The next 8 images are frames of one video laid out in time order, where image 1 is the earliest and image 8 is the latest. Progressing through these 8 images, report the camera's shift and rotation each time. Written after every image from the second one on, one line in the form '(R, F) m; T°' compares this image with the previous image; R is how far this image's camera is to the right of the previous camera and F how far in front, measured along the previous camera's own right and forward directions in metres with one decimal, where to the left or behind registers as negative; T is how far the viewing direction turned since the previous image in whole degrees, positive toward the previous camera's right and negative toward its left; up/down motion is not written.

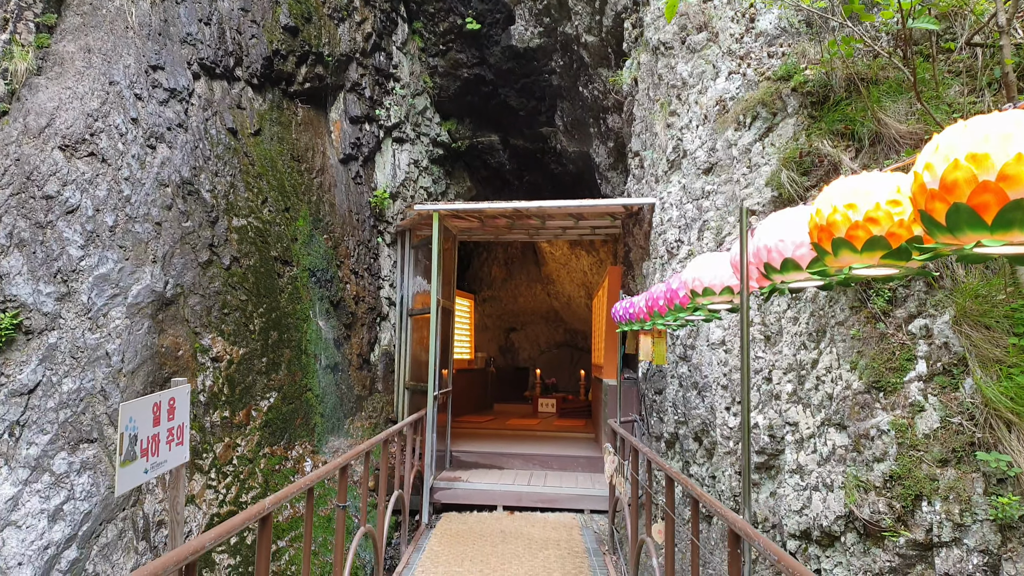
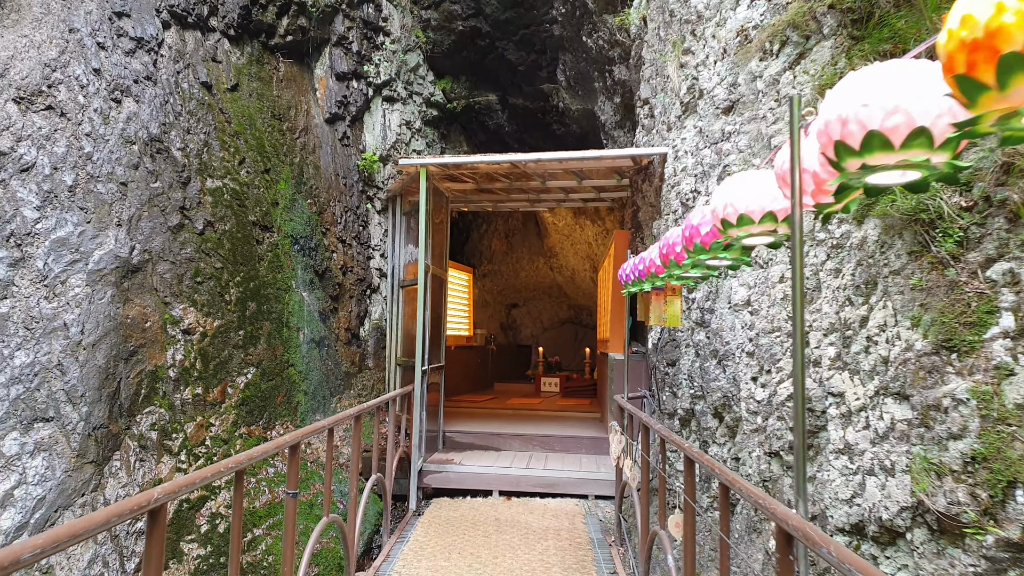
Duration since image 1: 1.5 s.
(0.0, +0.4) m; 0°
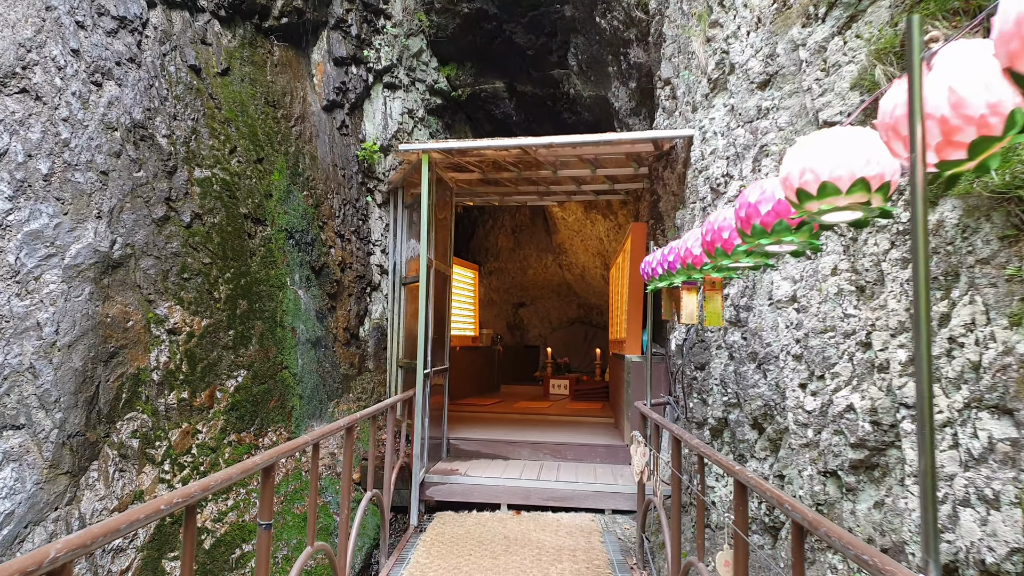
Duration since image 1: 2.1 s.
(0.0, +0.3) m; 0°
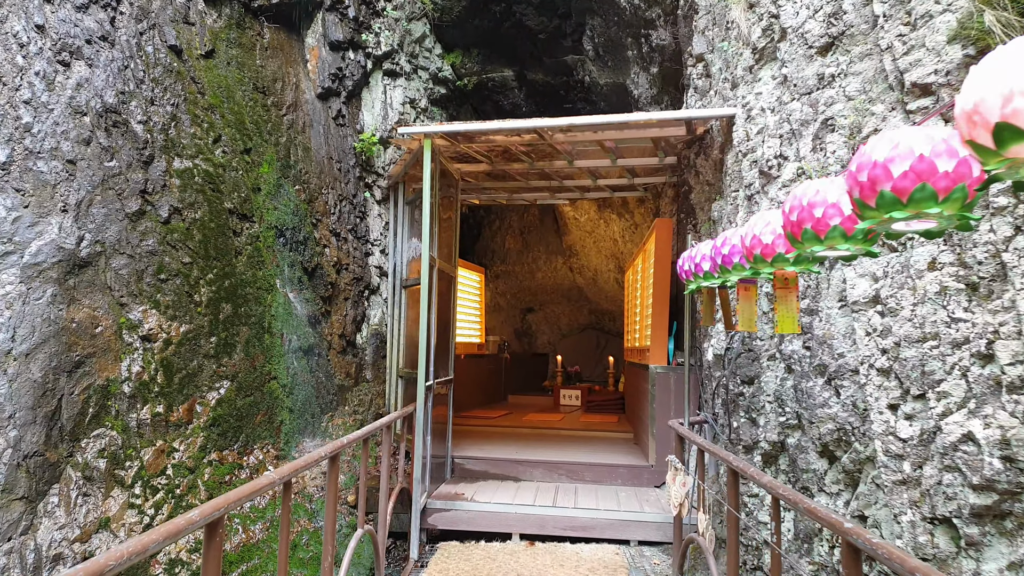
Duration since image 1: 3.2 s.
(0.0, +0.4) m; 0°
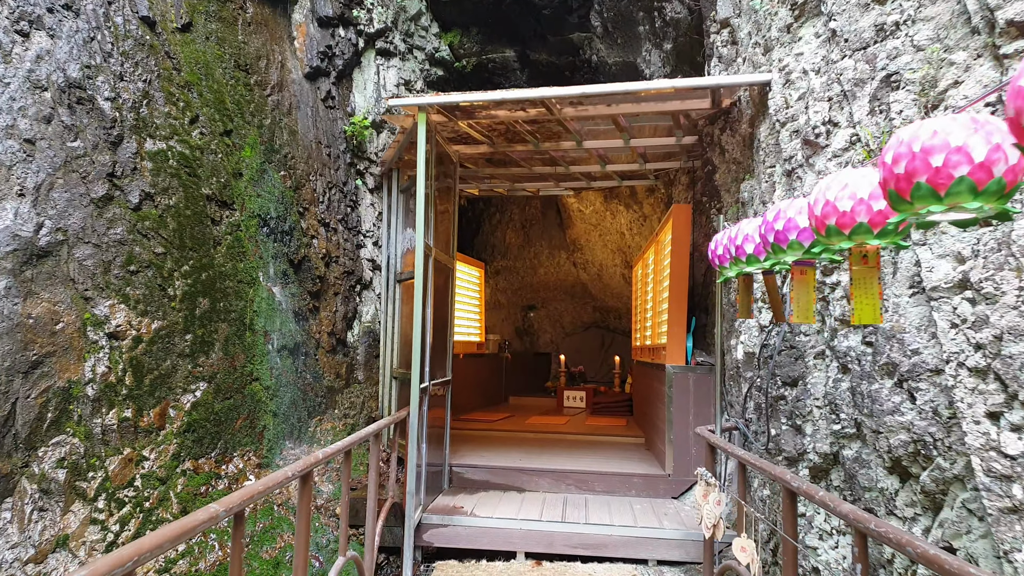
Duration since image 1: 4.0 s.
(0.0, +0.4) m; 0°
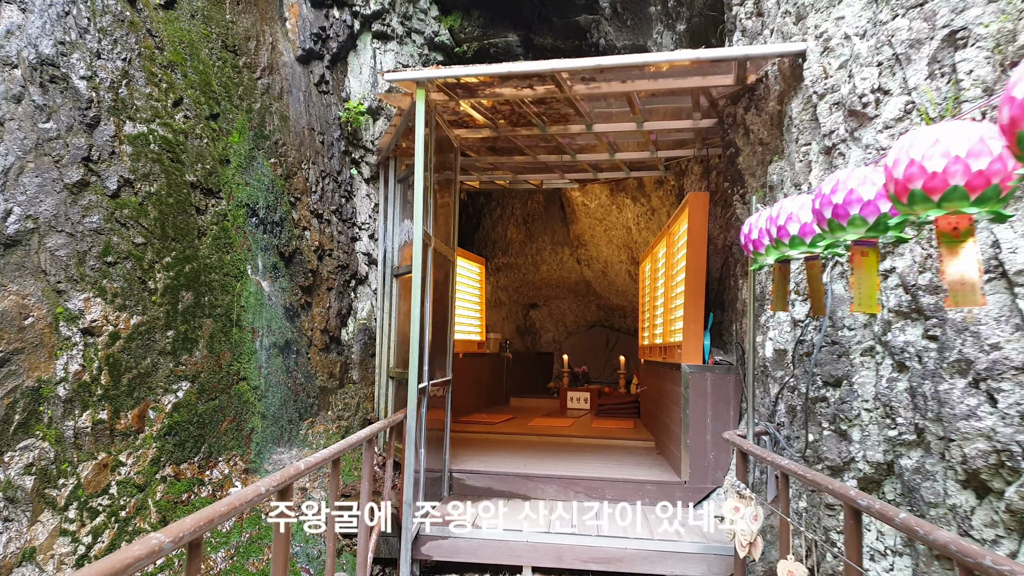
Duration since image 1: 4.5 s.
(0.0, +0.3) m; 0°
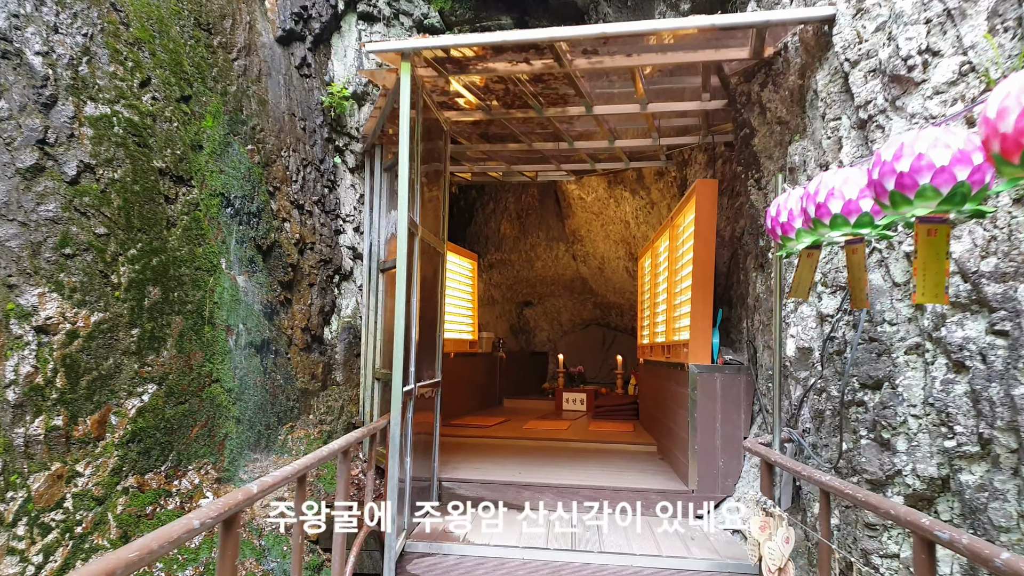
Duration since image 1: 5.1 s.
(0.0, +0.3) m; 0°
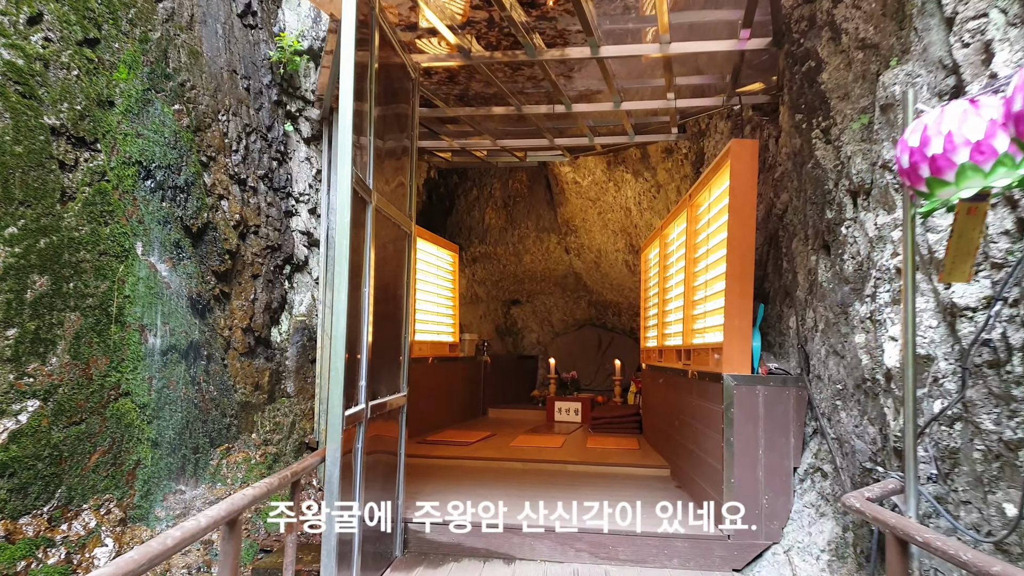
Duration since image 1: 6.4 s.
(0.0, +0.7) m; +1°
